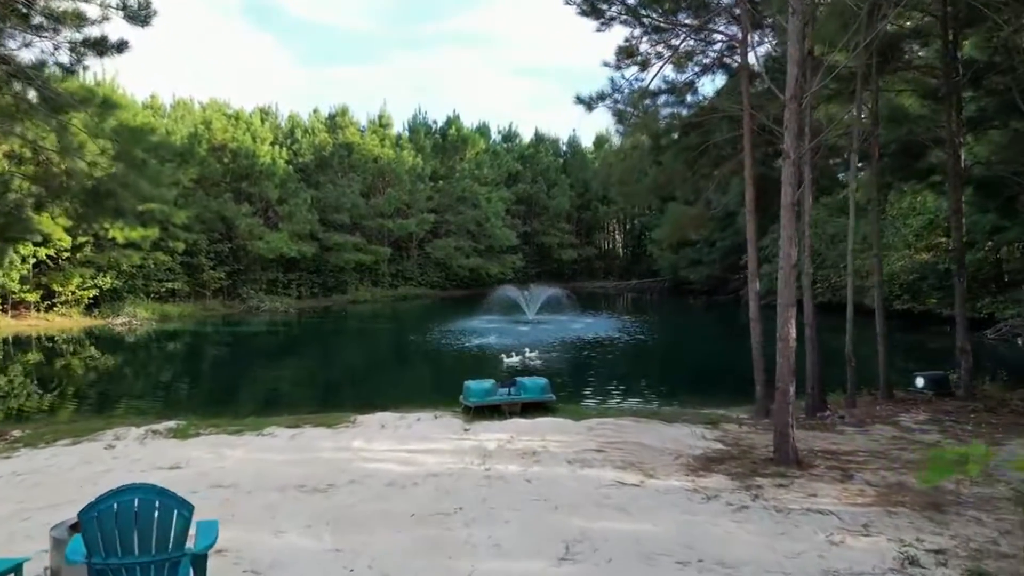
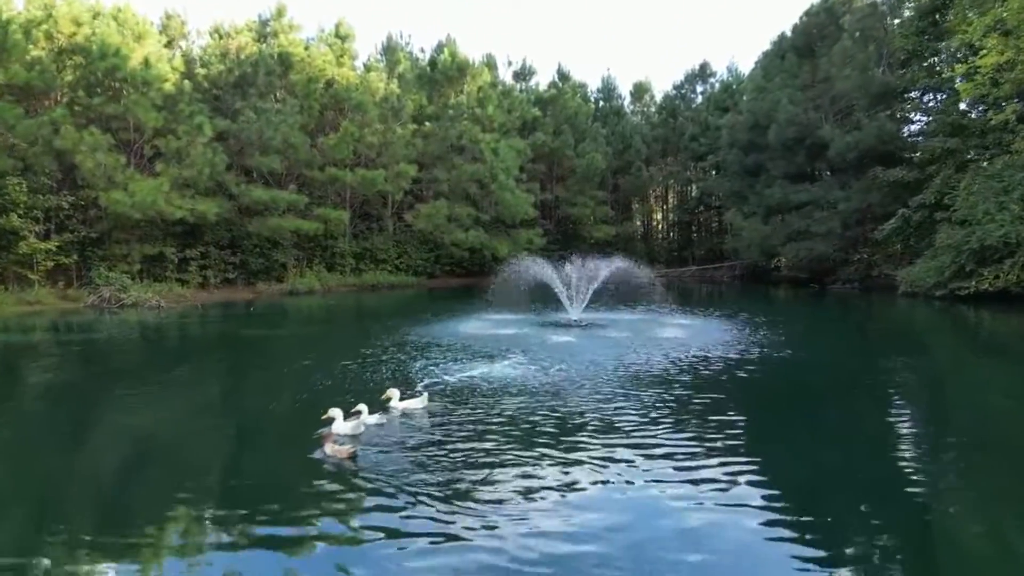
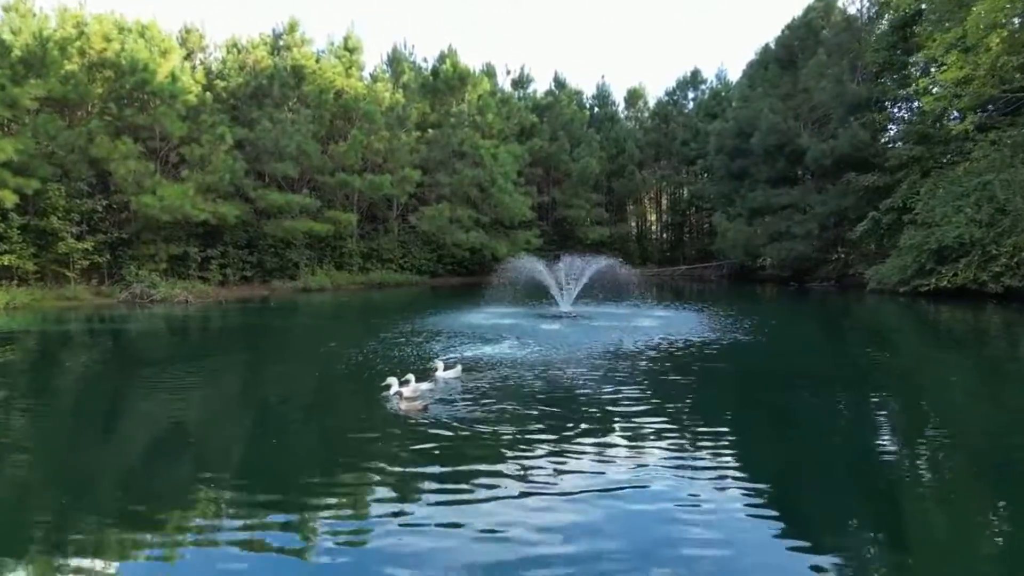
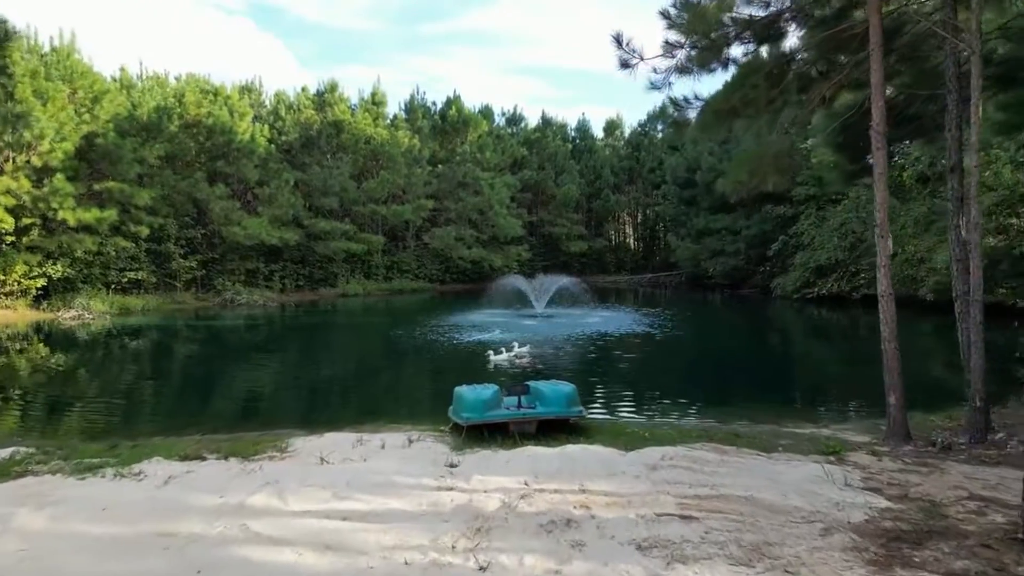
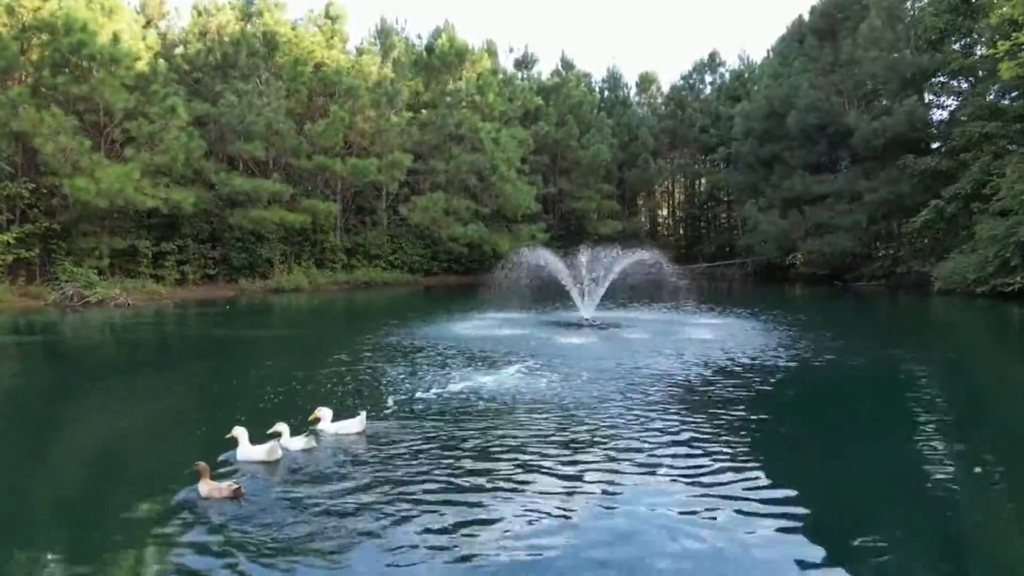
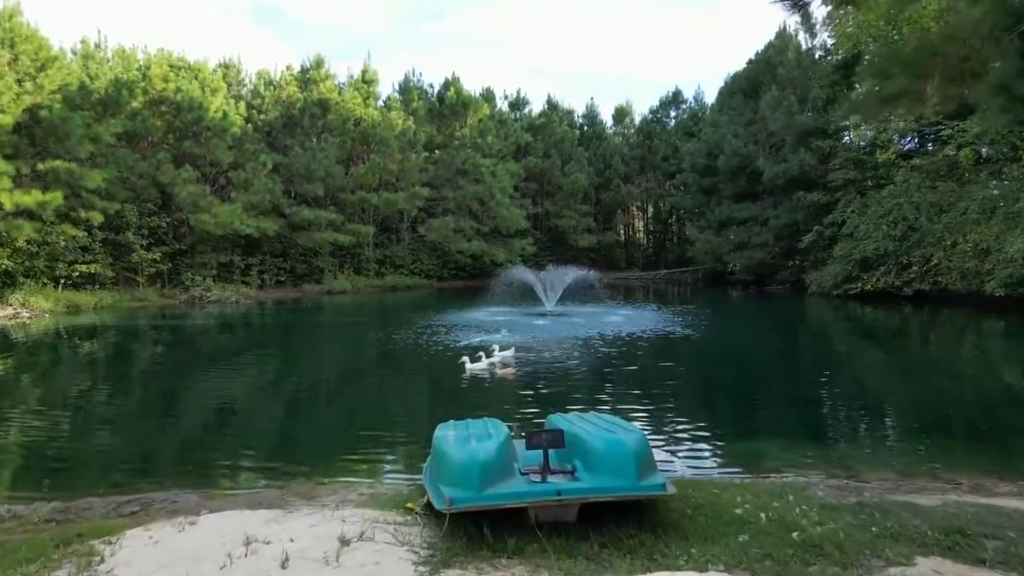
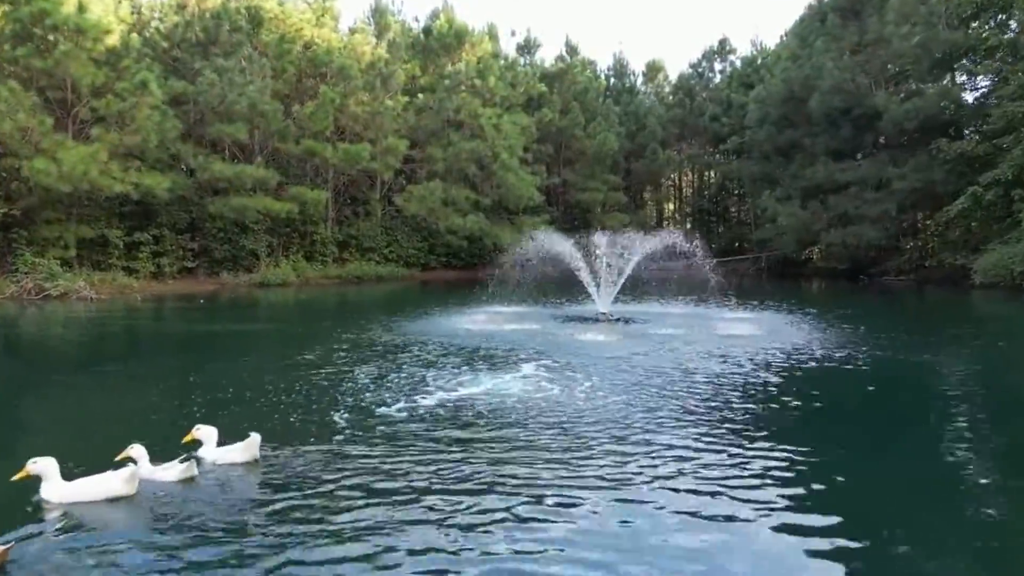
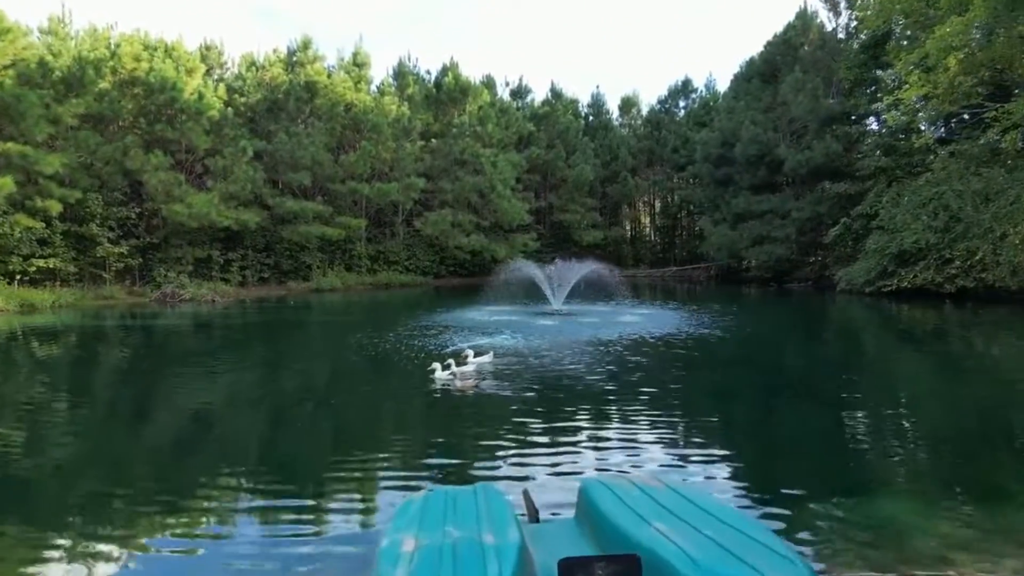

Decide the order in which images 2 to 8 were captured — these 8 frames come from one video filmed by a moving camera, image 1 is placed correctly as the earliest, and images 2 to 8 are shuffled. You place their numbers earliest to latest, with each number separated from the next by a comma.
4, 6, 8, 3, 2, 5, 7
